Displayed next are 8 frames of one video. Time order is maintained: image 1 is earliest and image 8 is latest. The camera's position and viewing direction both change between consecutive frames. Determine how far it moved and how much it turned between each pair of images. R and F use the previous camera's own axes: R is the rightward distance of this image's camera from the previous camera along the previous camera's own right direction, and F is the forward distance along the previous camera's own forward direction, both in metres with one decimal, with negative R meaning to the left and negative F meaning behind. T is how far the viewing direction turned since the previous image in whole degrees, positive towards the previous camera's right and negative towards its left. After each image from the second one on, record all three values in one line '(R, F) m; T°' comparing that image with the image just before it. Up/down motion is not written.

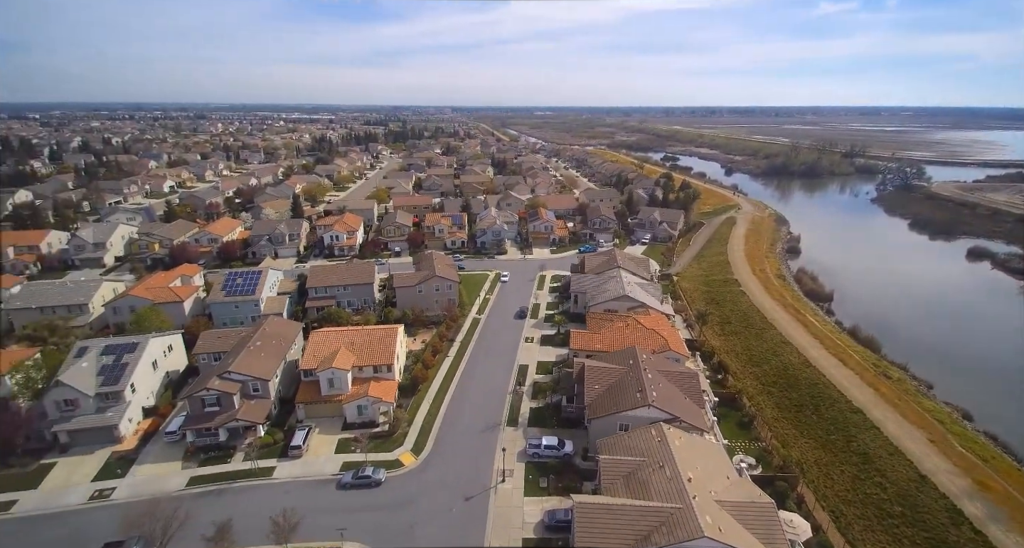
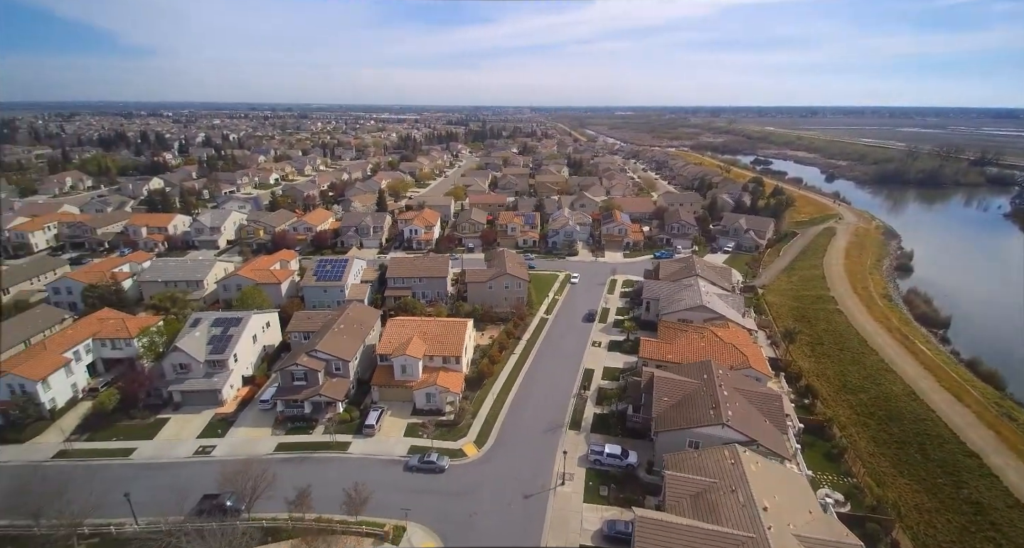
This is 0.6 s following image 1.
(+0.5, 0.0) m; -10°
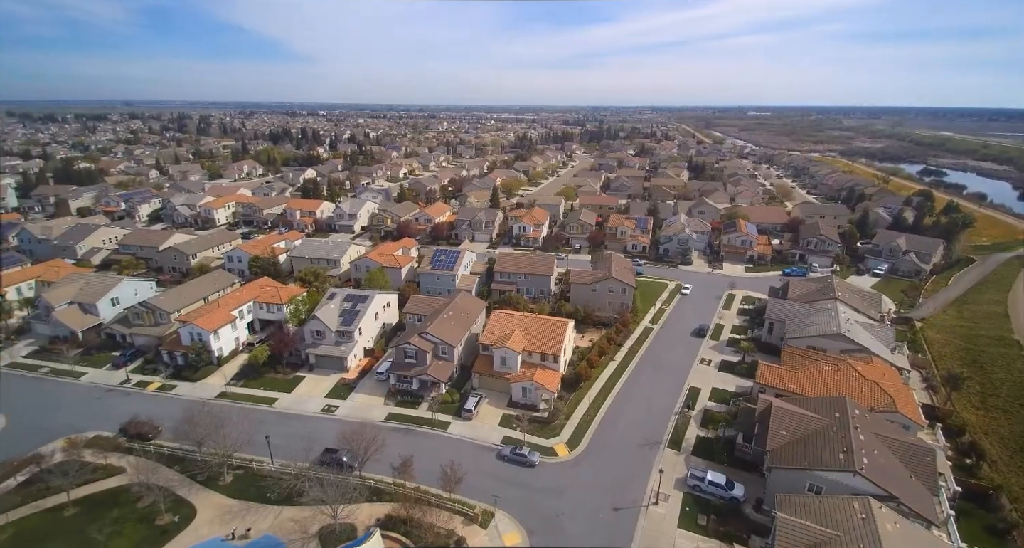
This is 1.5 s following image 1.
(+0.8, +0.1) m; -15°
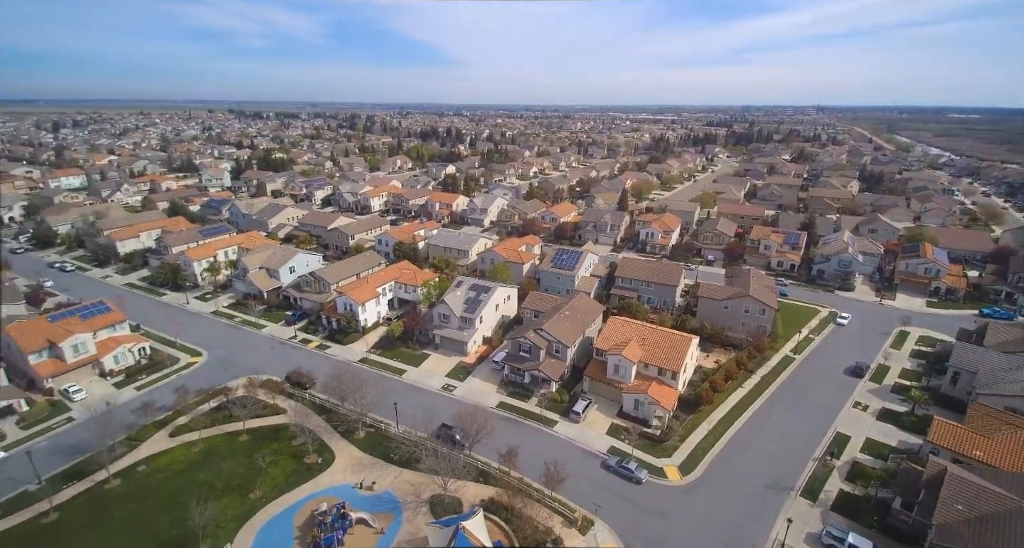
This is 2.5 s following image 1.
(+0.9, +0.2) m; -17°
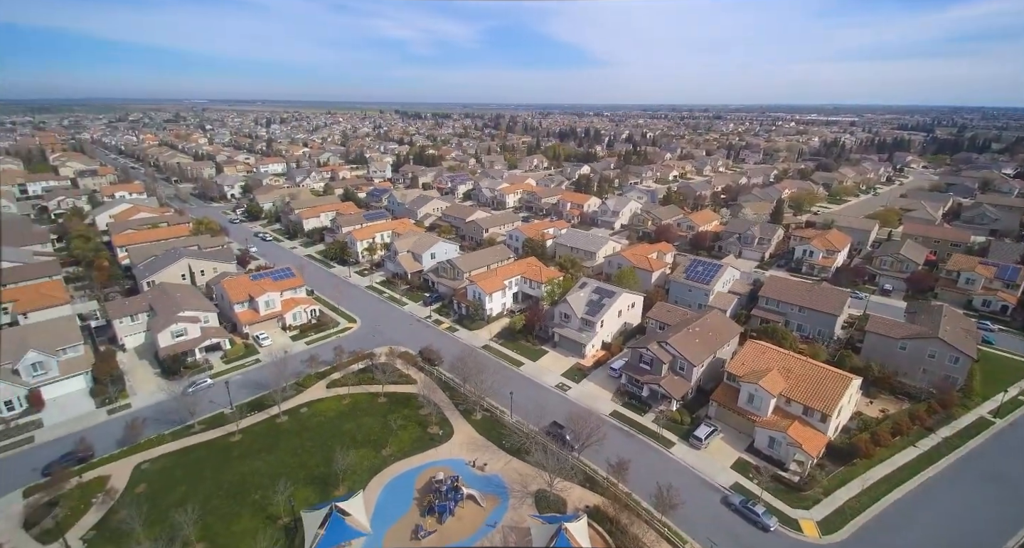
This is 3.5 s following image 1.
(+0.9, +0.2) m; -17°
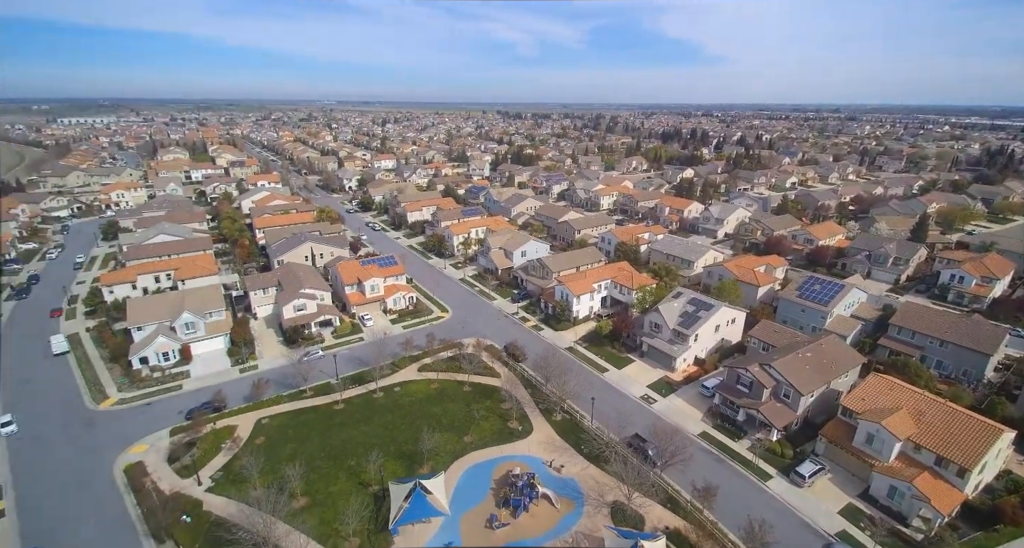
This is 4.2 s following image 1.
(+0.6, +0.1) m; -12°
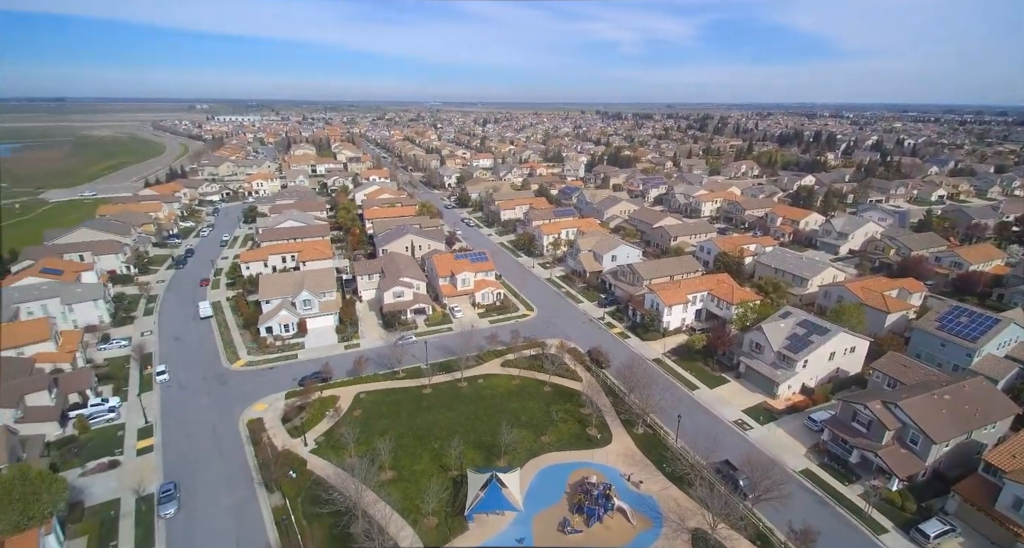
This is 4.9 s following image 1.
(+0.6, +0.1) m; -12°
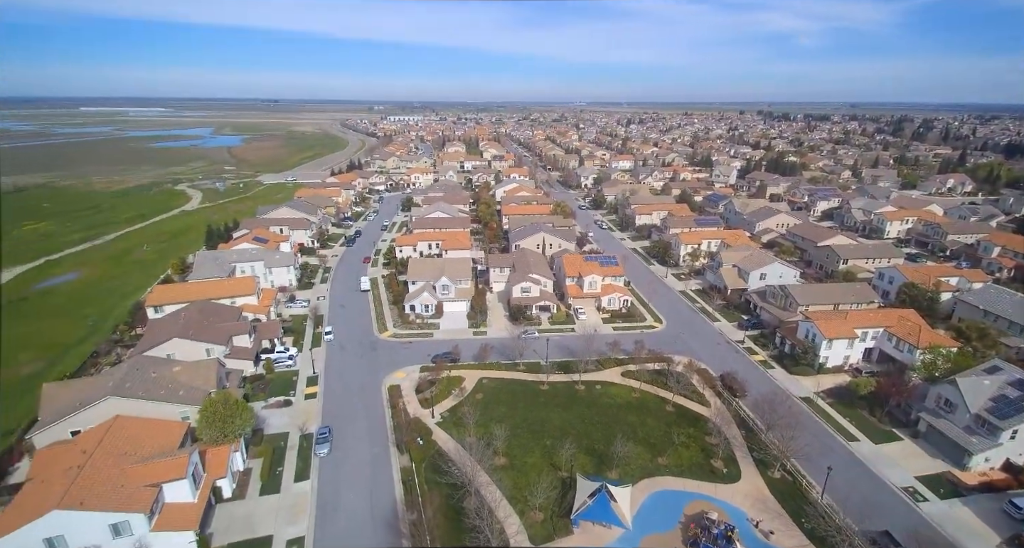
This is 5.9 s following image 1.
(+0.8, +0.2) m; -18°
